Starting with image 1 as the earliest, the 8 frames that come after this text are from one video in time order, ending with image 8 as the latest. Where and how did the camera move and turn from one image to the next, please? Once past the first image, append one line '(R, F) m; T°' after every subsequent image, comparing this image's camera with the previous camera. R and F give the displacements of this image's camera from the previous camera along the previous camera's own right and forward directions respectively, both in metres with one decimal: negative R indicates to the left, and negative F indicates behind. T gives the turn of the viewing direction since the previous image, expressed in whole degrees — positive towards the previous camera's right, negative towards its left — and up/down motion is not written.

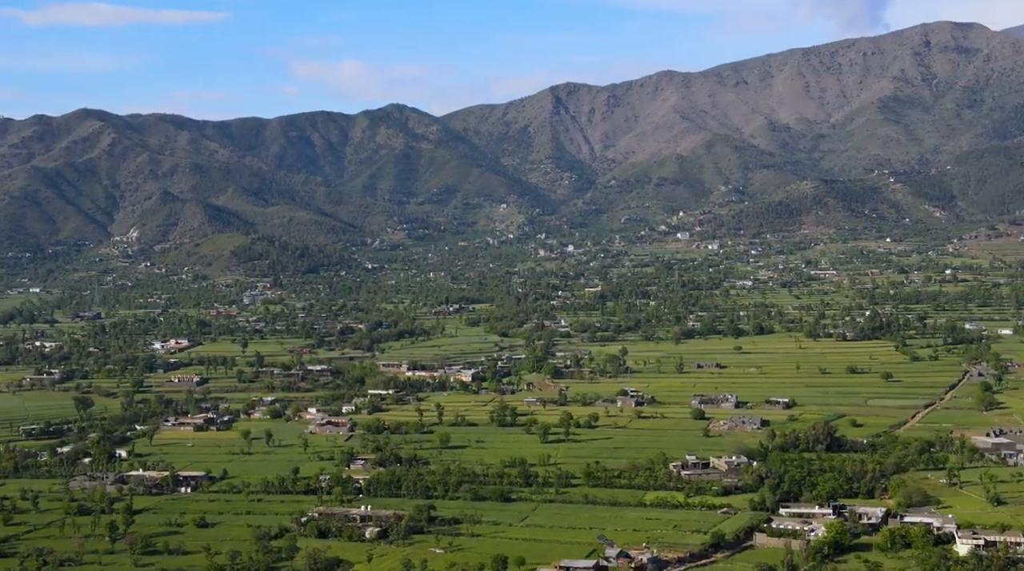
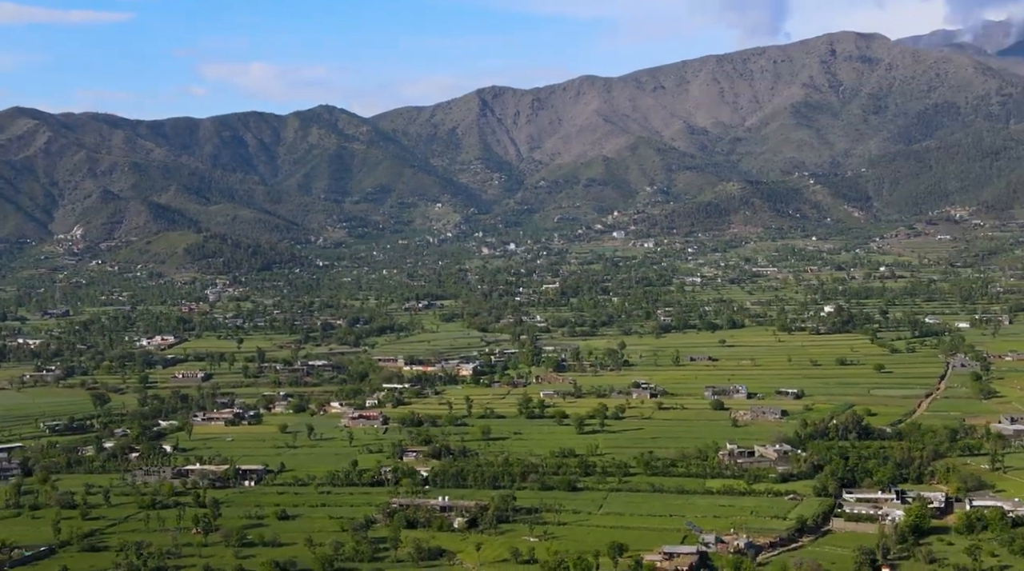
(-7.6, +1.2) m; +5°
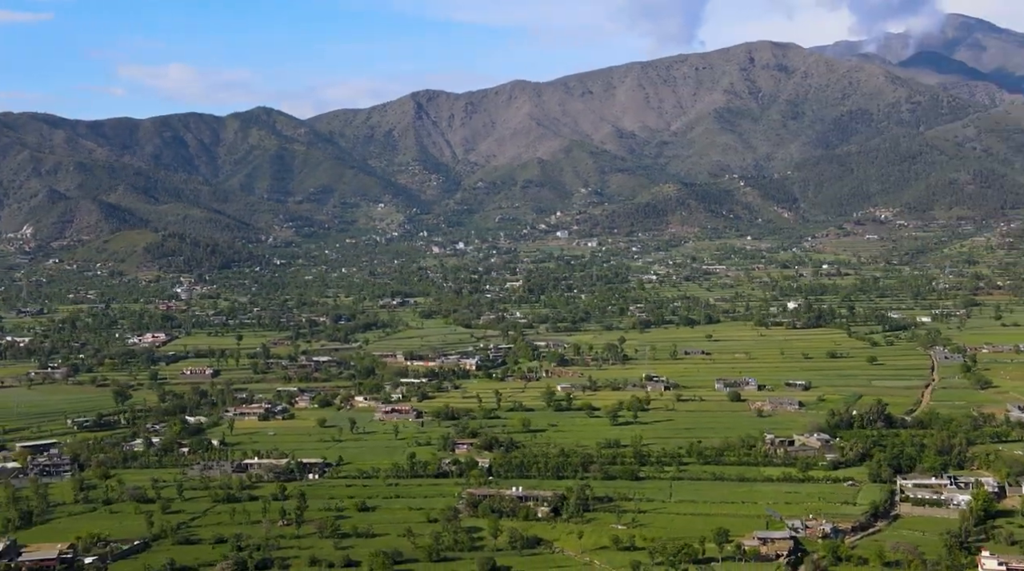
(-6.7, +1.0) m; +4°
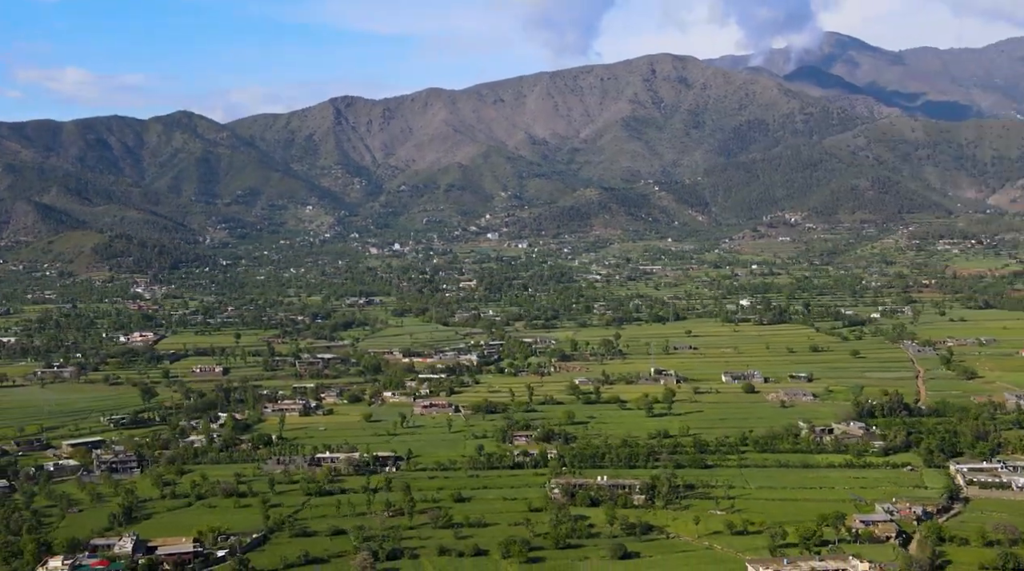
(-7.7, +1.1) m; +5°
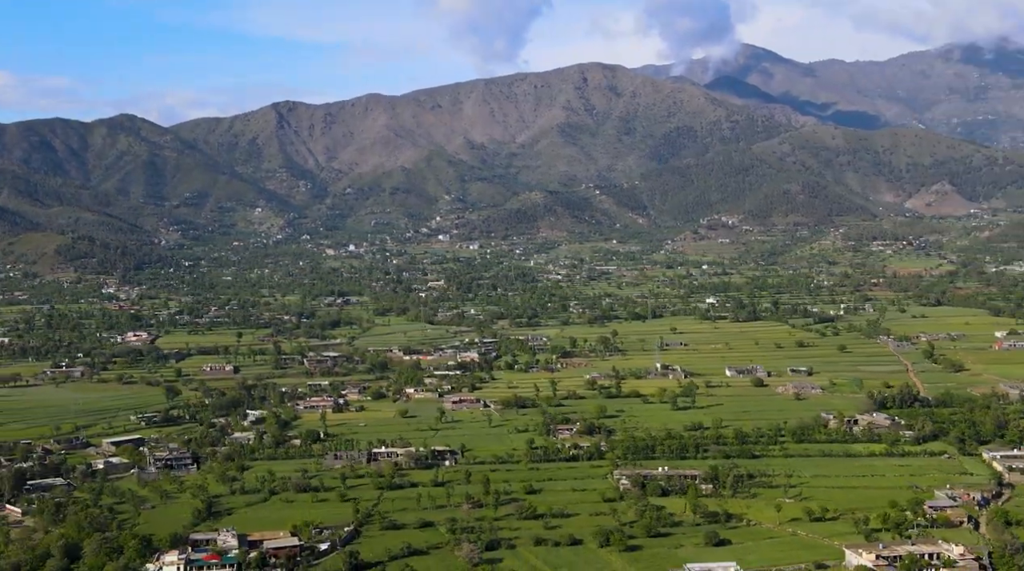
(-5.4, +0.6) m; +4°
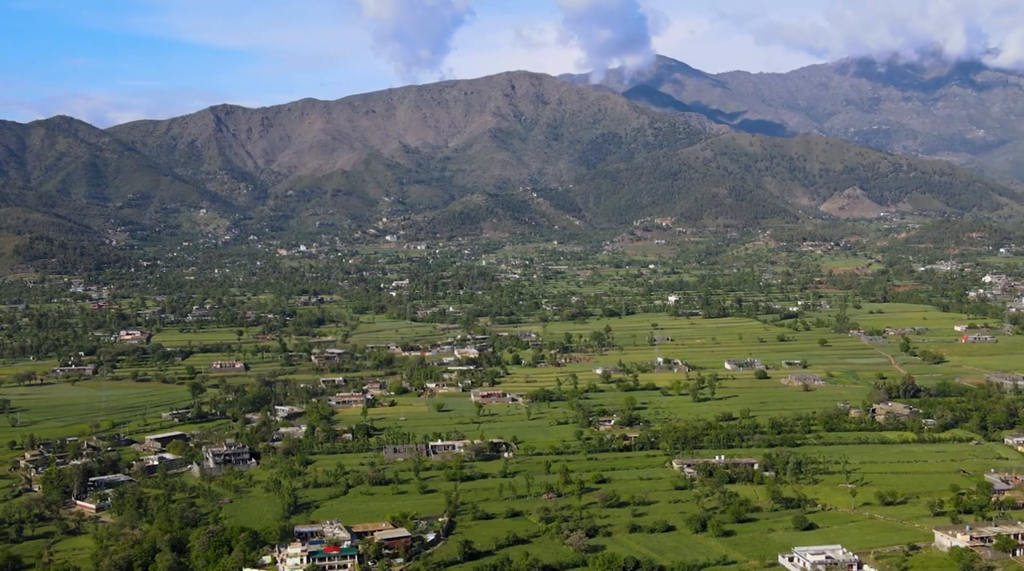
(-5.4, +0.5) m; +4°
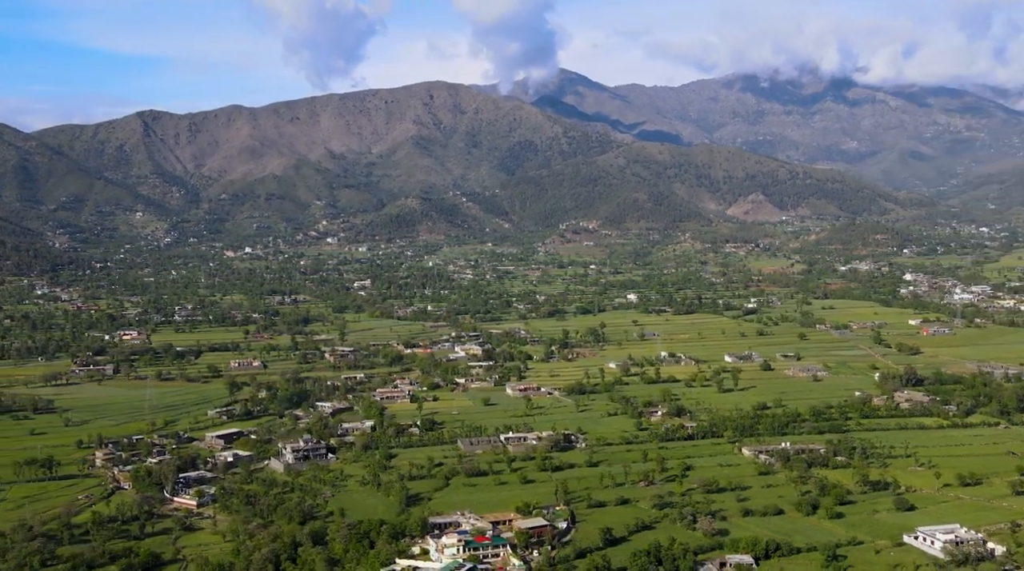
(-6.3, +0.5) m; +4°
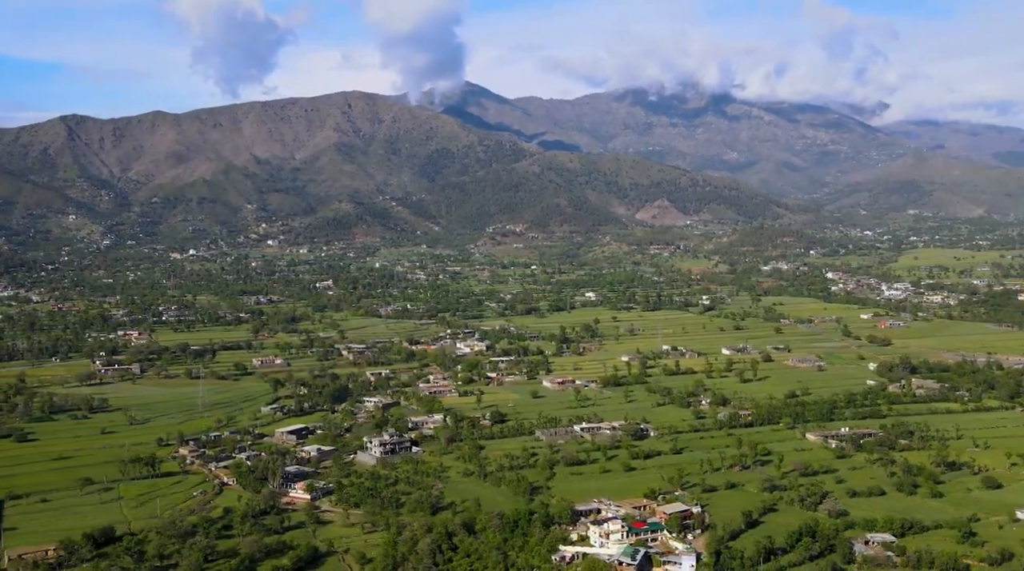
(-6.4, +0.2) m; +4°
